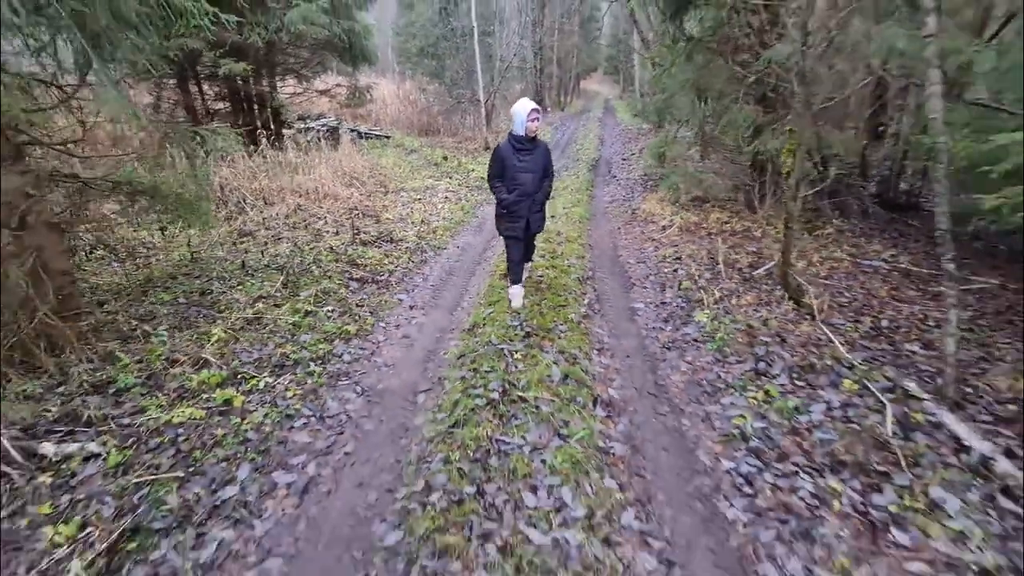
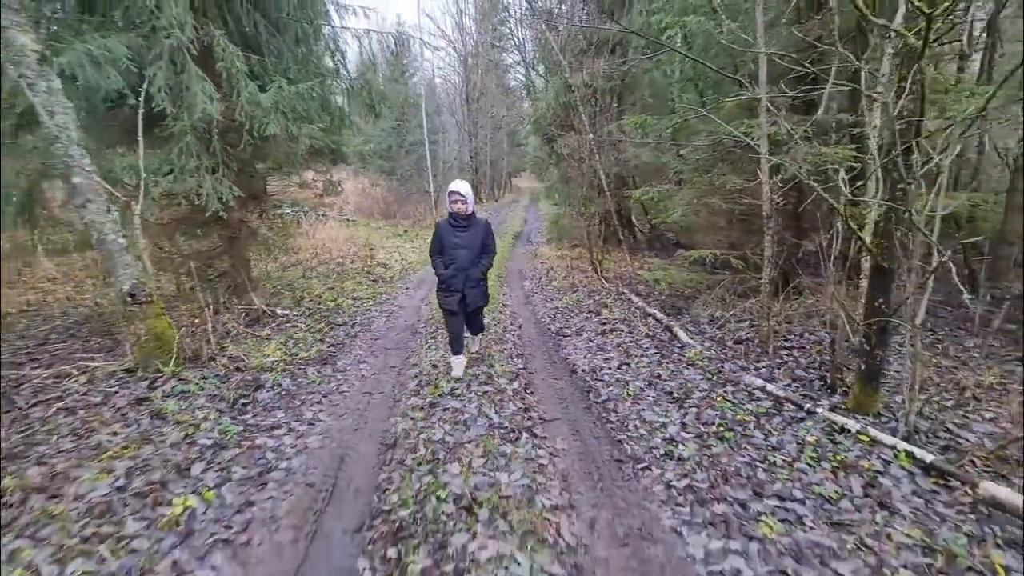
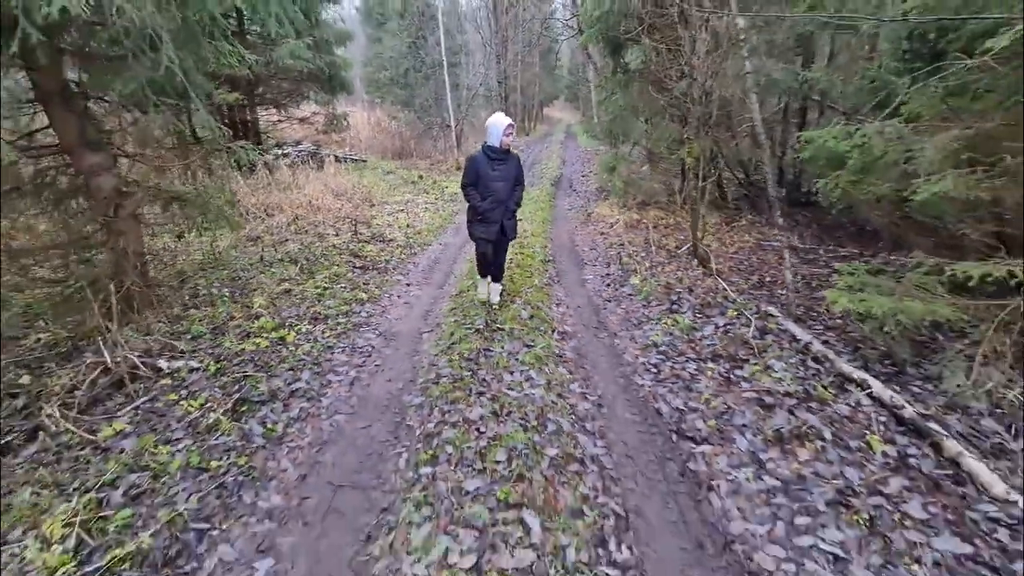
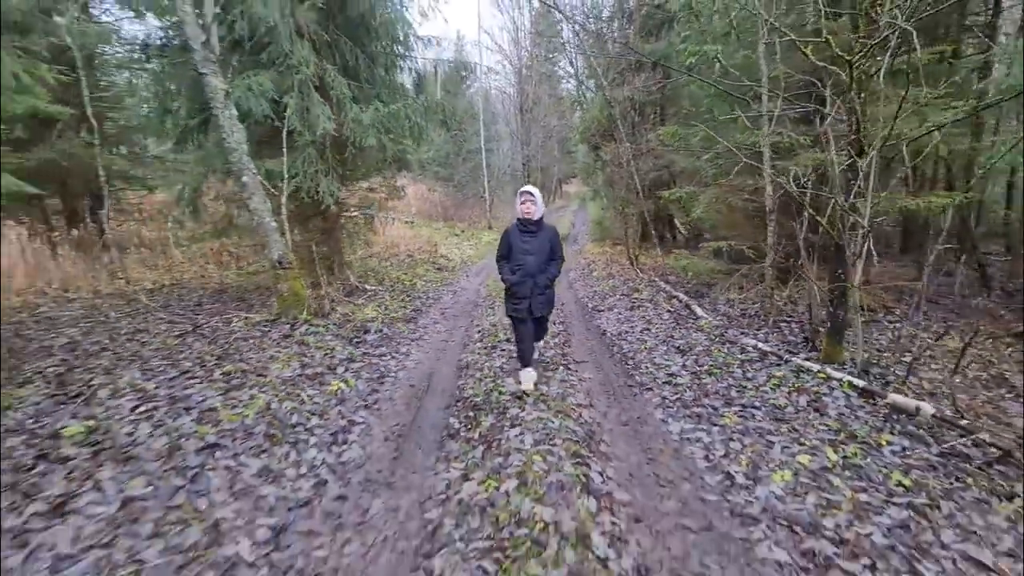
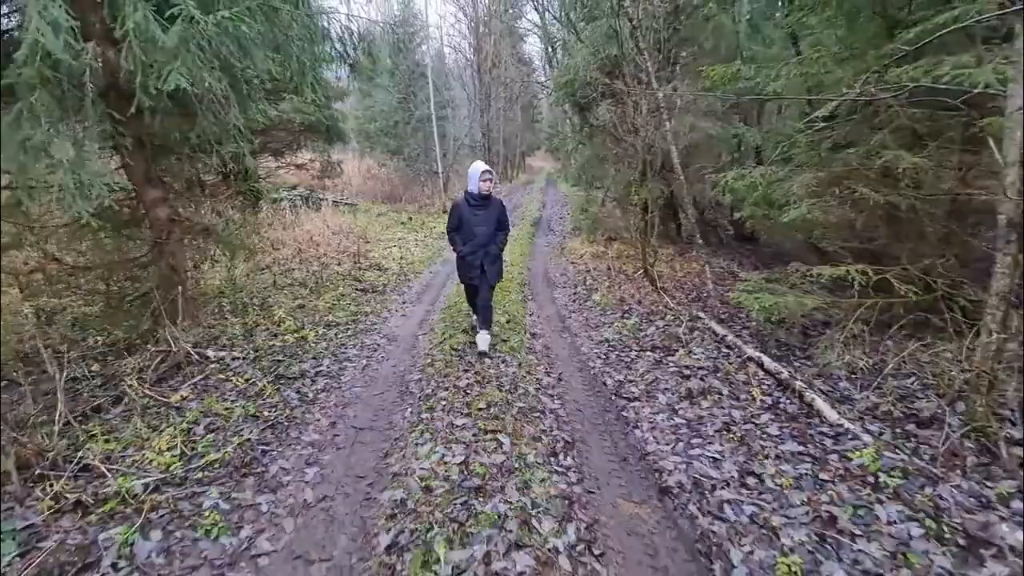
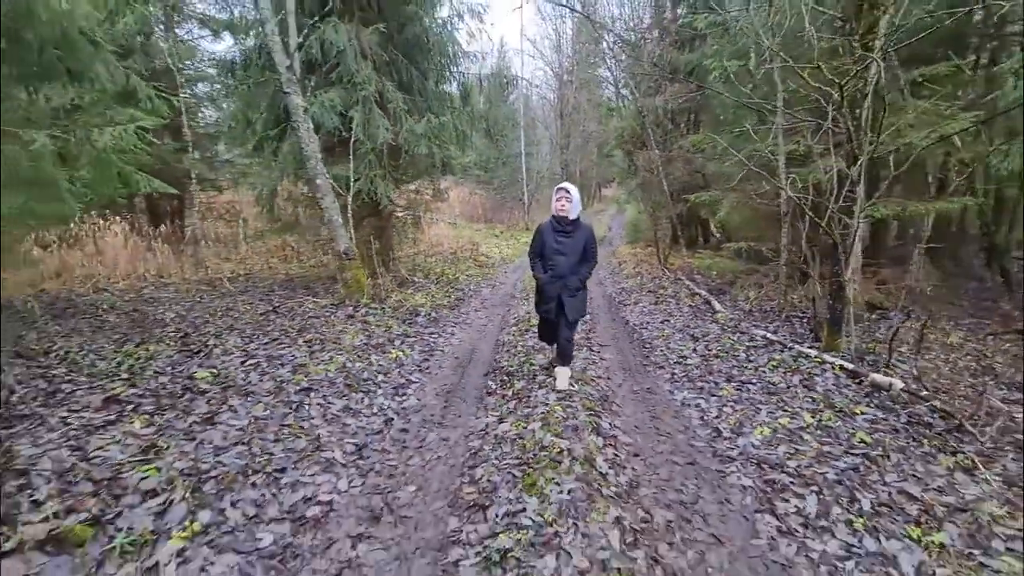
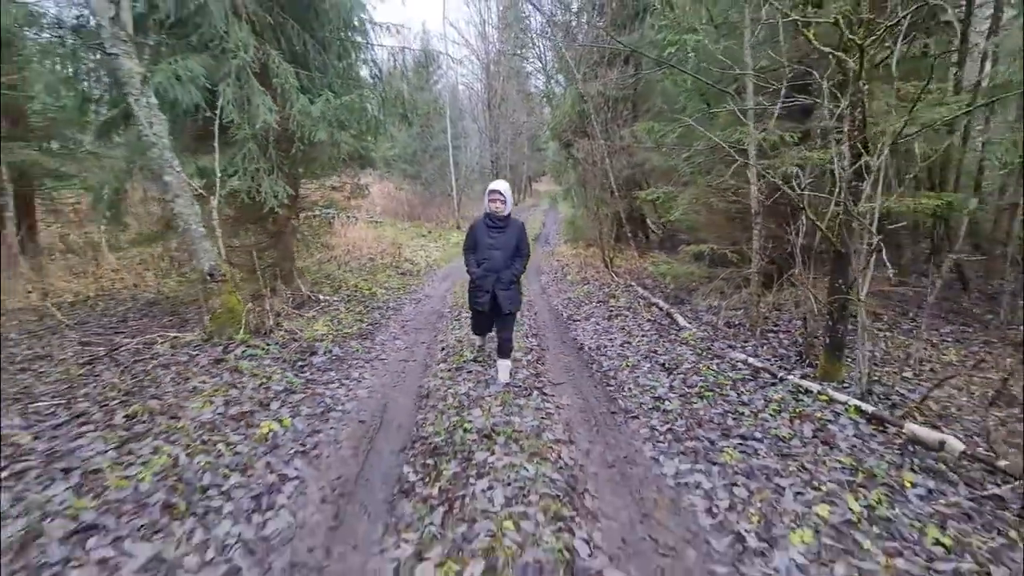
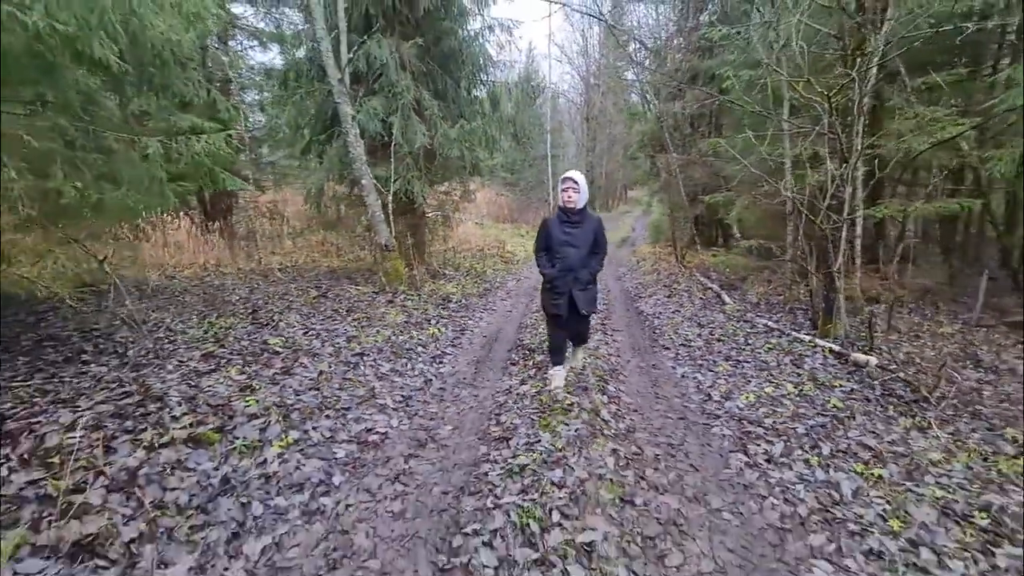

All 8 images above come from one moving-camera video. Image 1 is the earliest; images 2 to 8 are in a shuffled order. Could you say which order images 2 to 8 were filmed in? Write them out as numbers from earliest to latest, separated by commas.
3, 5, 2, 7, 4, 6, 8
